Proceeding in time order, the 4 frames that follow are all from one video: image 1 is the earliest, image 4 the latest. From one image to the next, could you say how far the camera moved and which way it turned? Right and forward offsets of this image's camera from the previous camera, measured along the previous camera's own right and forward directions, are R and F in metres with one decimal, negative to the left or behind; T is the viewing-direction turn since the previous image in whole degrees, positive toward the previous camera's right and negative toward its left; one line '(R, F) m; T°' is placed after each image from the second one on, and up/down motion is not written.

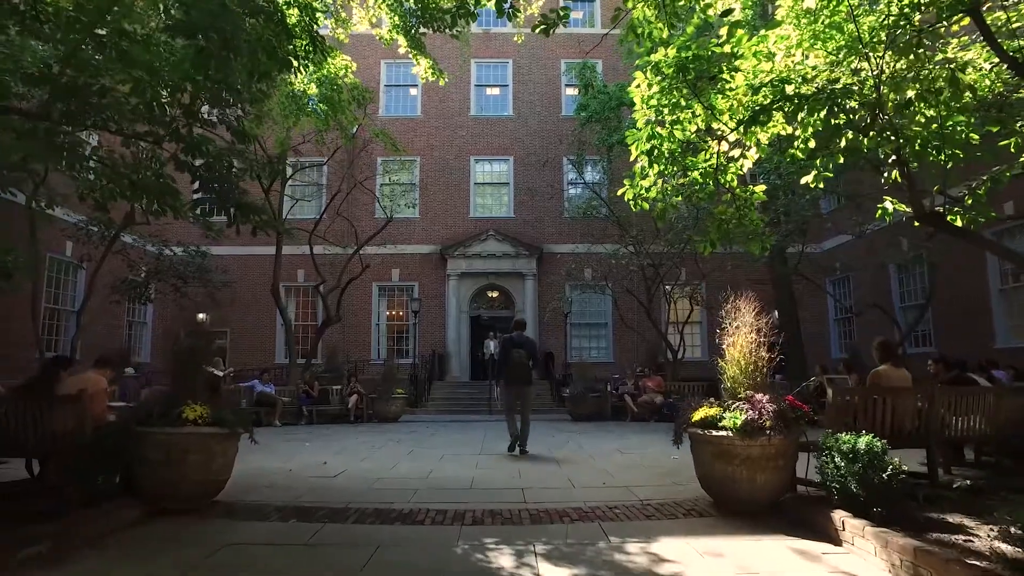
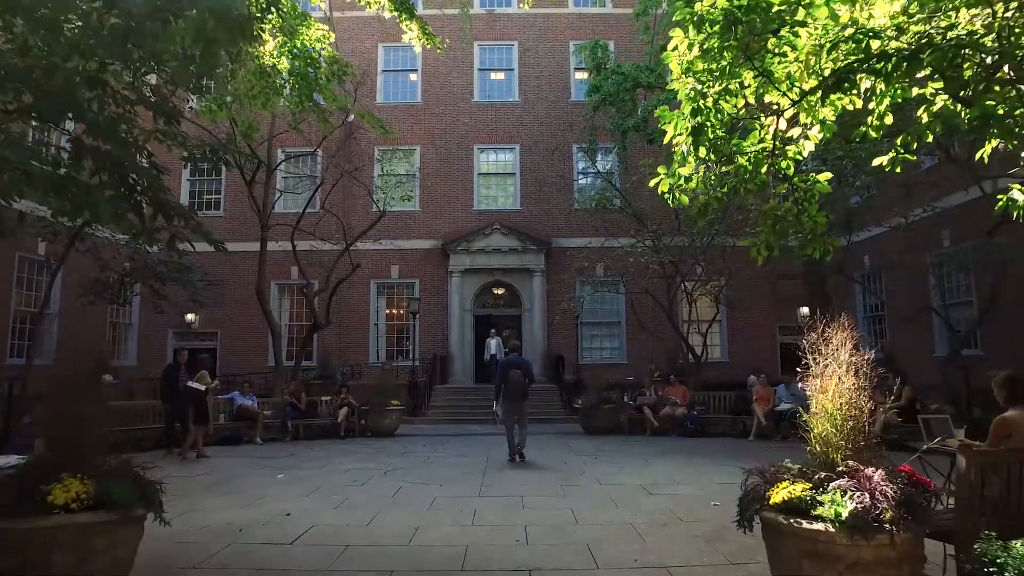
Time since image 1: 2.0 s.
(0.0, +1.5) m; -1°
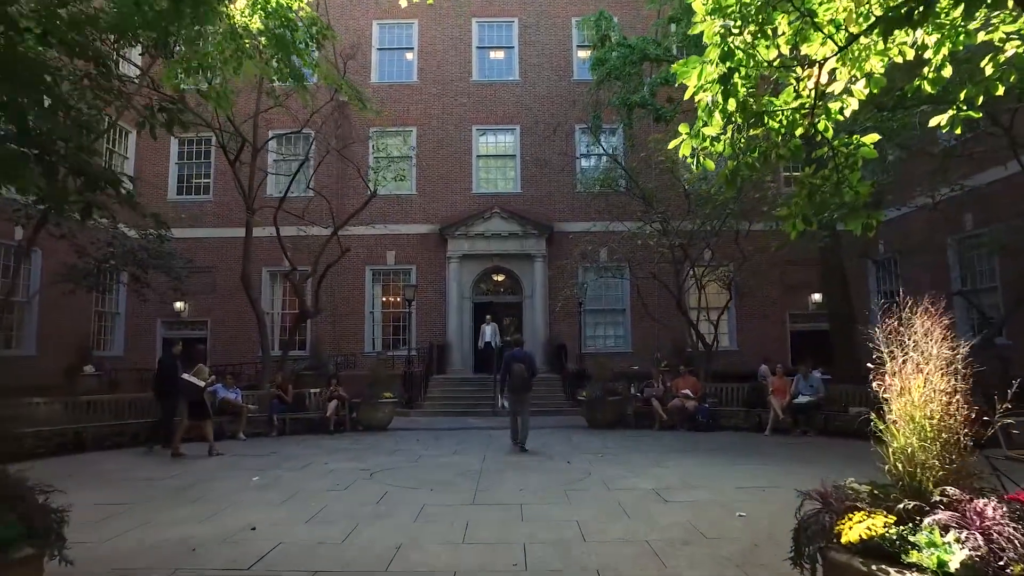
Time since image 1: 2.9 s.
(0.0, +0.9) m; 0°
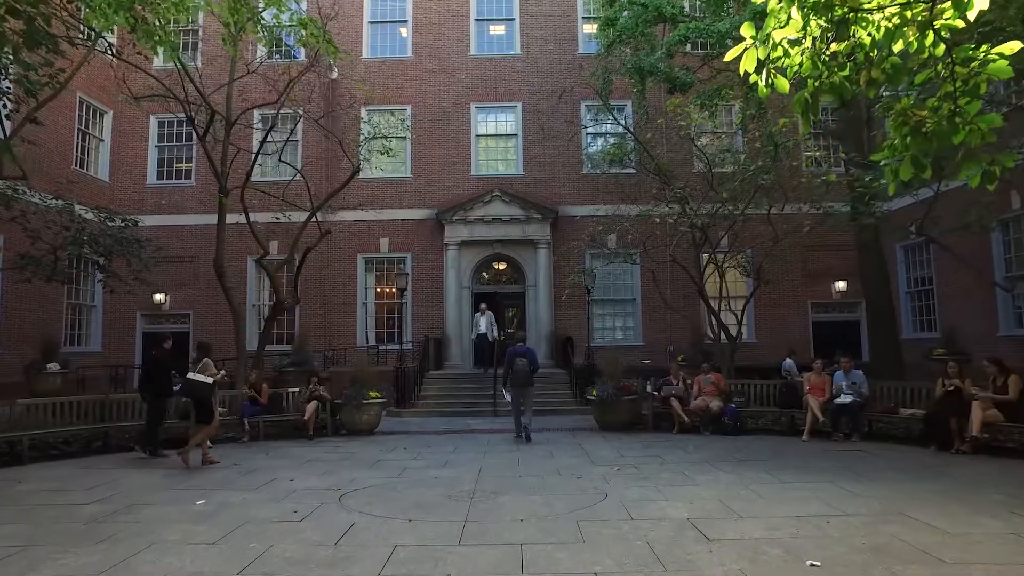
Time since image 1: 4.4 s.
(+0.1, +1.5) m; 0°
